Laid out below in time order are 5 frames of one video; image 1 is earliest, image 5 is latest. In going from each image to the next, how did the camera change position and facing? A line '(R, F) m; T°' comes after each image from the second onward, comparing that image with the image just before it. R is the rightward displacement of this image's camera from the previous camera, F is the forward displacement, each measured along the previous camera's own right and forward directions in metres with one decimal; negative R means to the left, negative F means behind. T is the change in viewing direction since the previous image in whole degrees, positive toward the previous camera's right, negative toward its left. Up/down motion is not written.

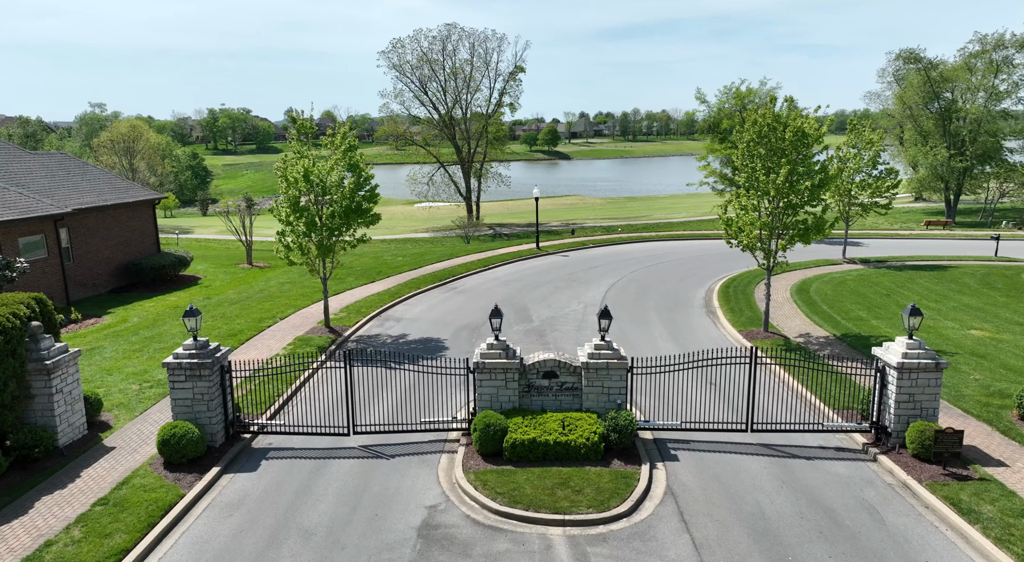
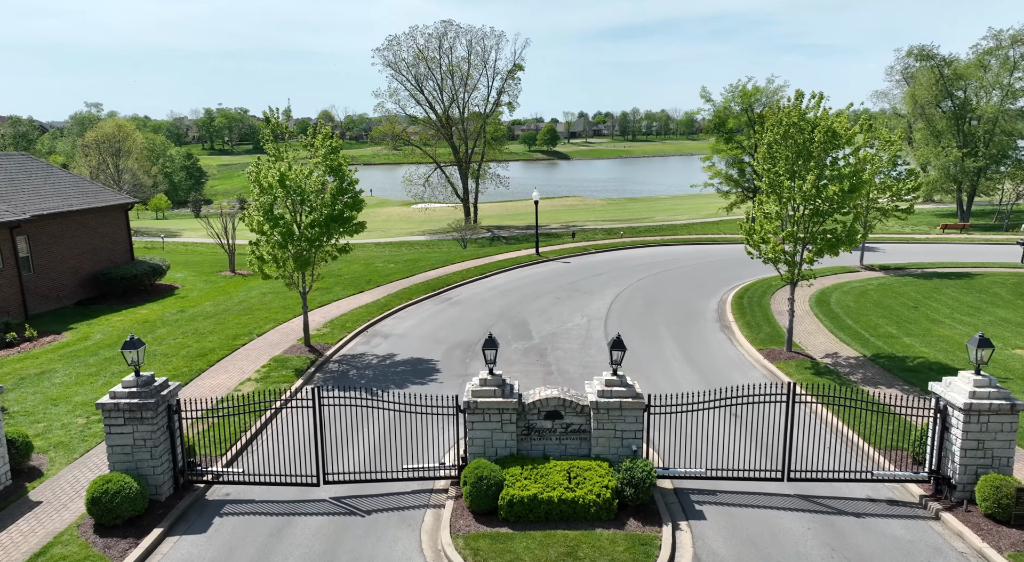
(0.0, +1.9) m; 0°
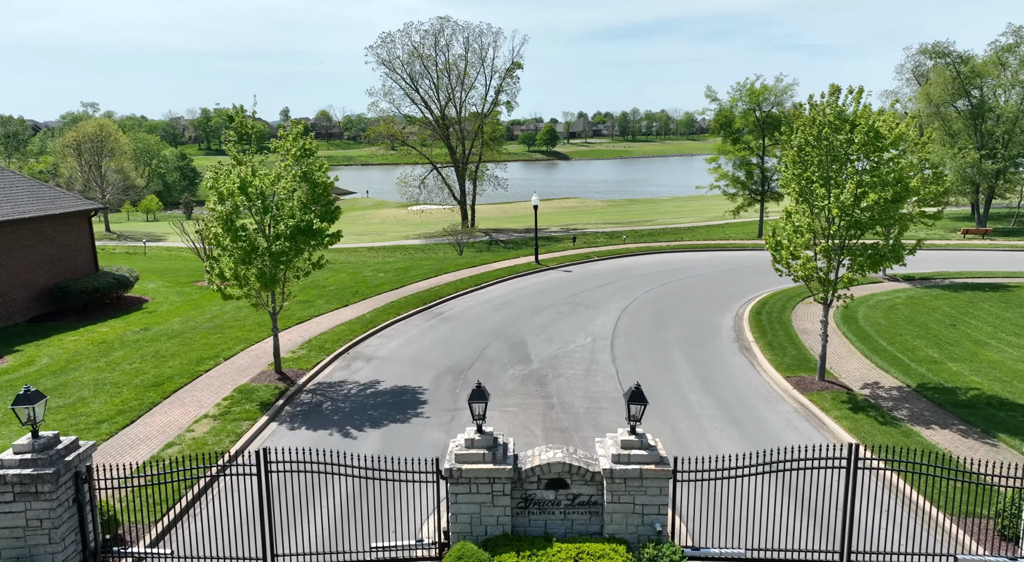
(+0.1, +2.2) m; 0°
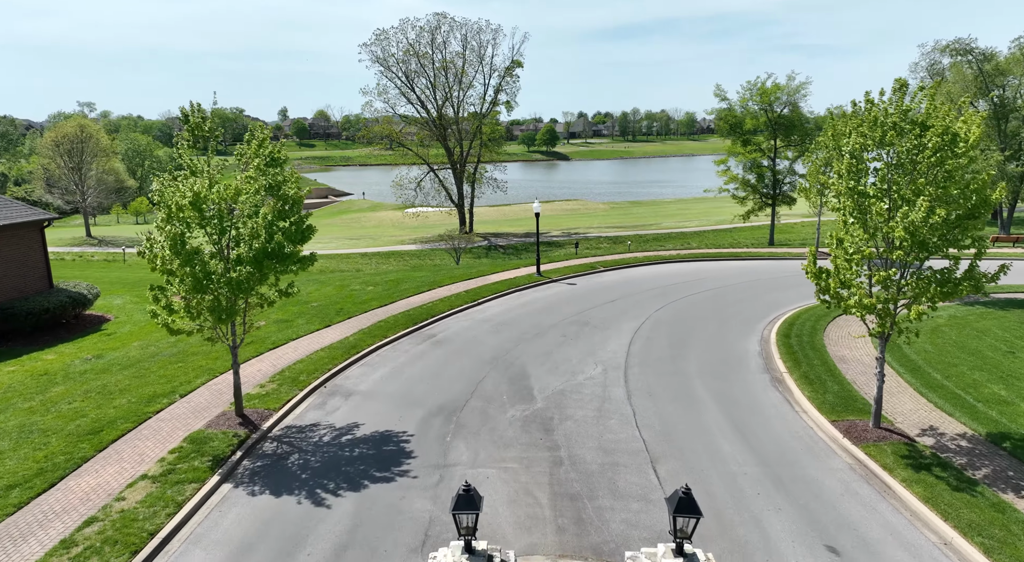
(0.0, +2.5) m; 0°
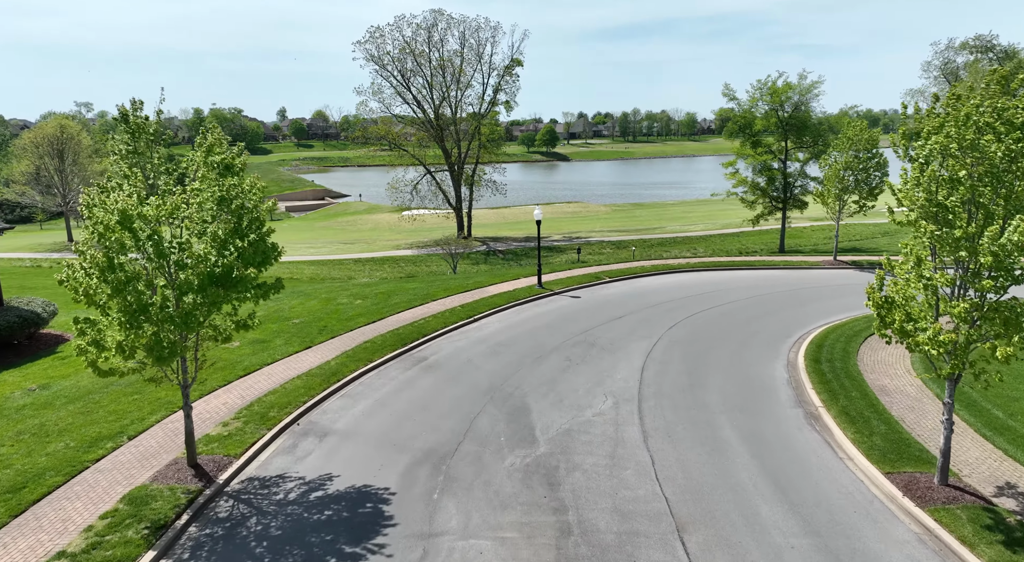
(0.0, +2.2) m; 0°
